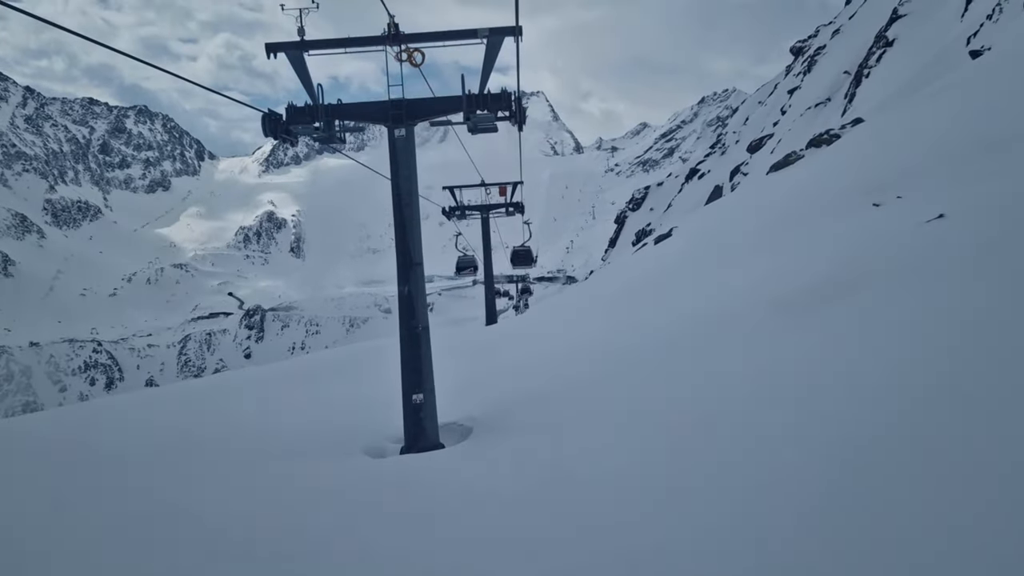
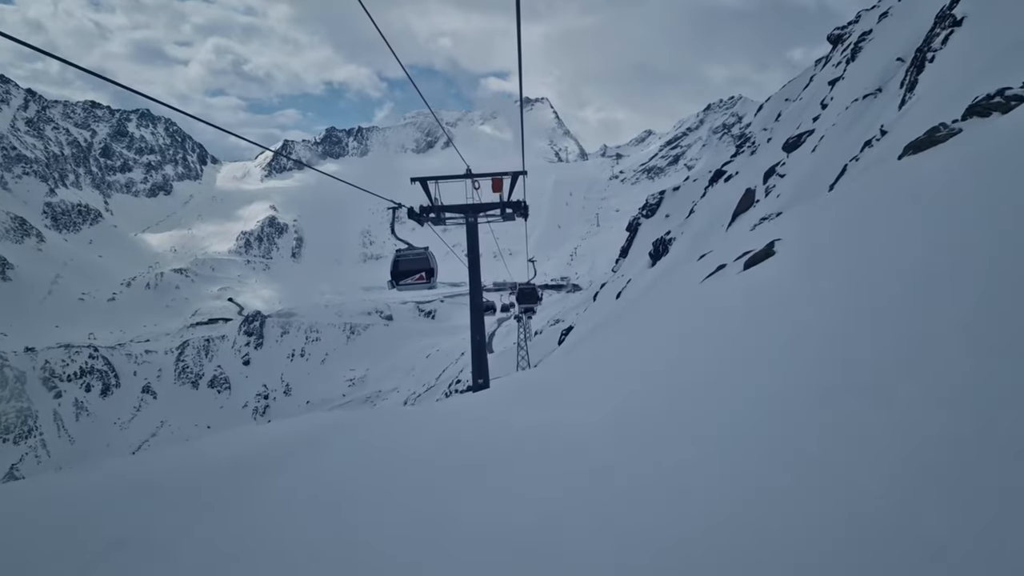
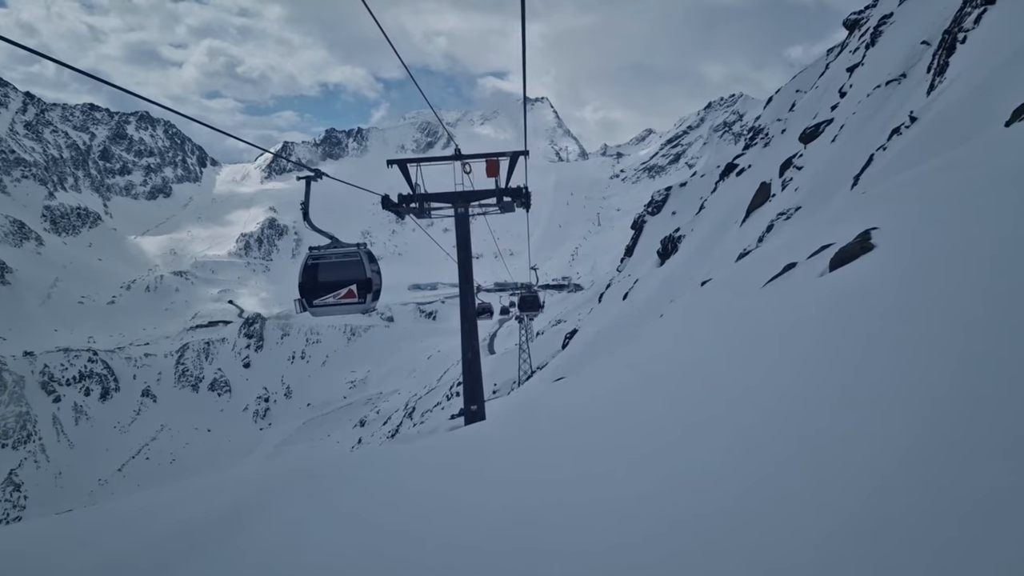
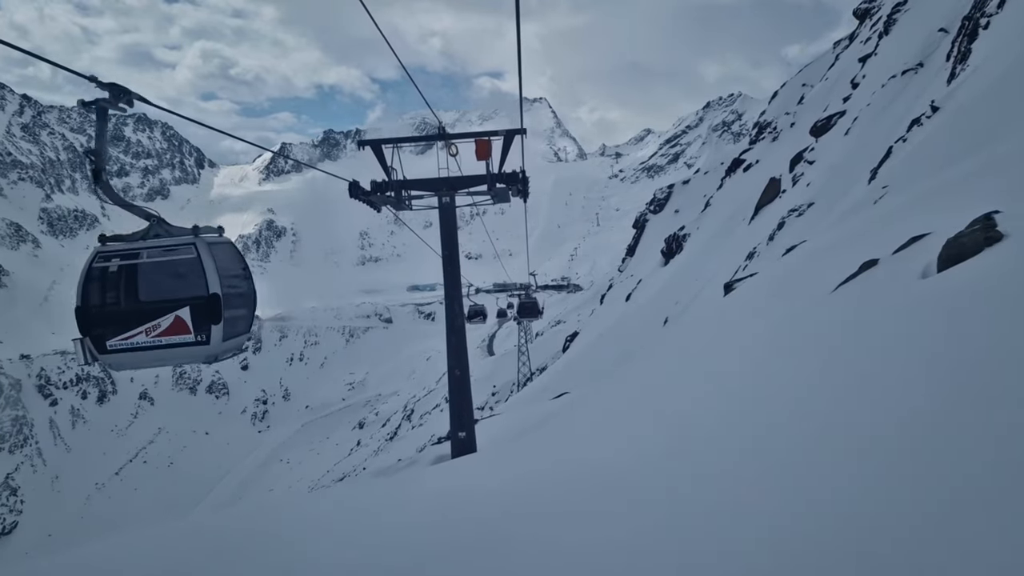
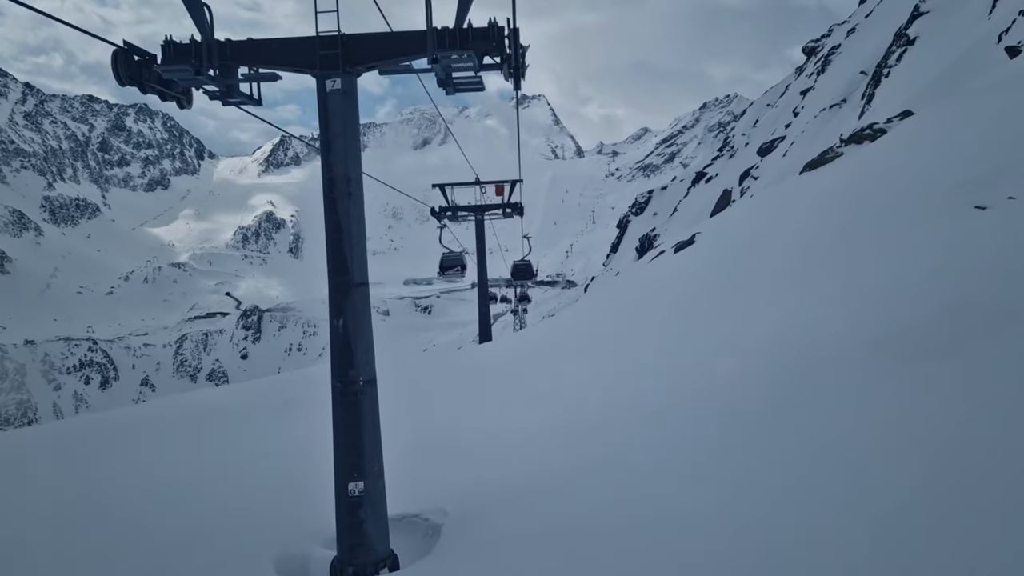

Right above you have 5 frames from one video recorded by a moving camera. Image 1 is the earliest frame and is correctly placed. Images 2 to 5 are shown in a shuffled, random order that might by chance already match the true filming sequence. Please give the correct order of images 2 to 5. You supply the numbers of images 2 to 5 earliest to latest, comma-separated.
5, 2, 3, 4
